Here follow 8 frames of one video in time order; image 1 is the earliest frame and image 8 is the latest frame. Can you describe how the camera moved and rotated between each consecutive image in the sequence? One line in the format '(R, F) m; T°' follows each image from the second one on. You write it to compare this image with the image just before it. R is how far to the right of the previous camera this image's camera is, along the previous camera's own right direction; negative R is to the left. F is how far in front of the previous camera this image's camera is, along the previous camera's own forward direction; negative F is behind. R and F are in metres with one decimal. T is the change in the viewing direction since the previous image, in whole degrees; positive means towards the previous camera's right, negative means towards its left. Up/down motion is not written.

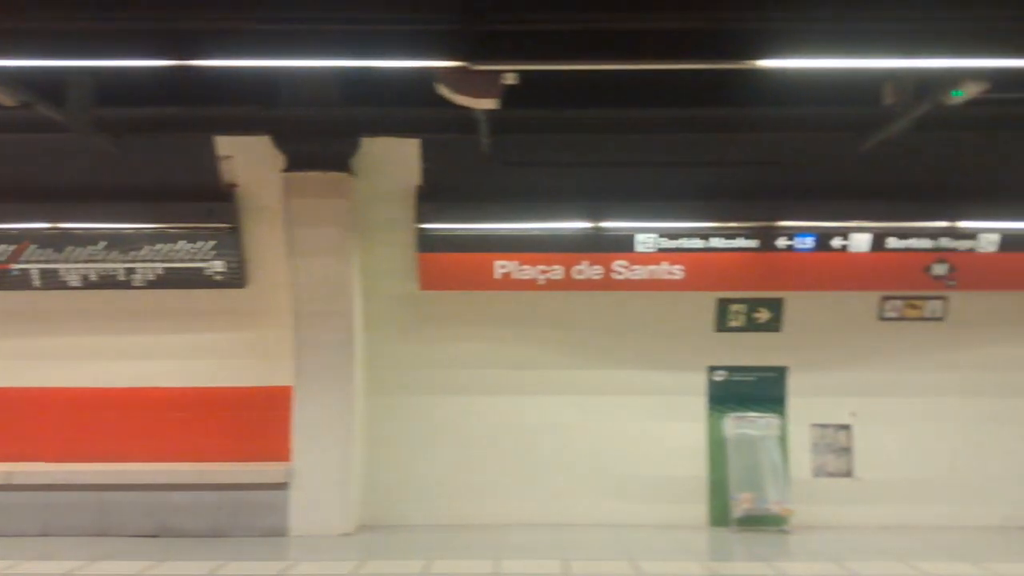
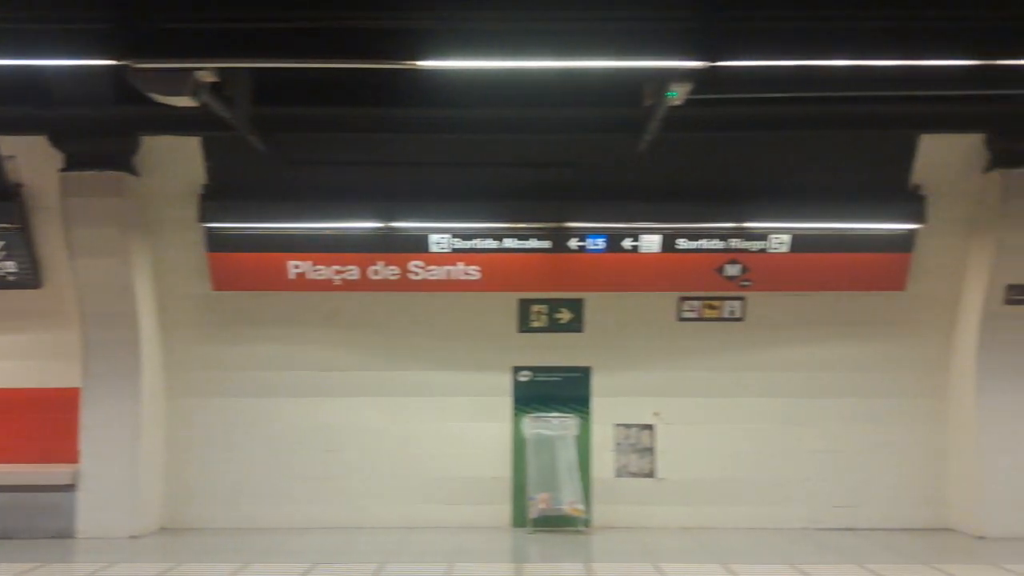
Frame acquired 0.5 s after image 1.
(+1.5, 0.0) m; 0°
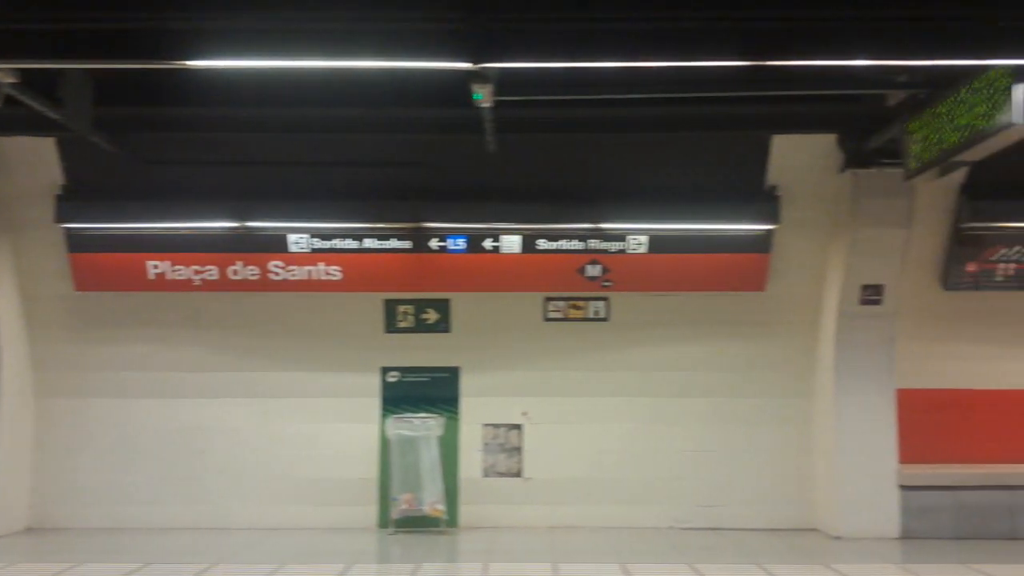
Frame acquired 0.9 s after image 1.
(+1.0, 0.0) m; 0°
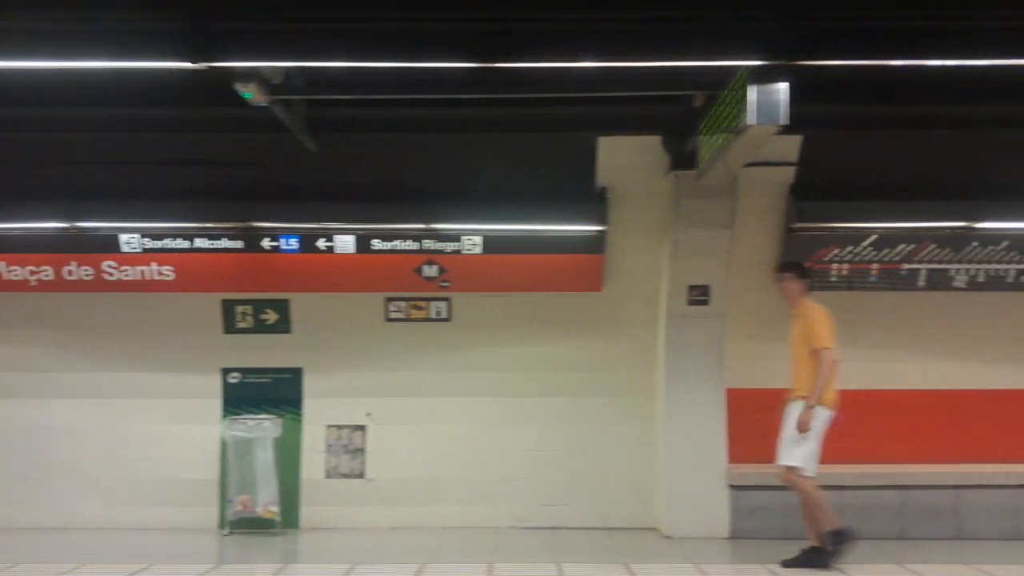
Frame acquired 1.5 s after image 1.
(+1.2, 0.0) m; 0°
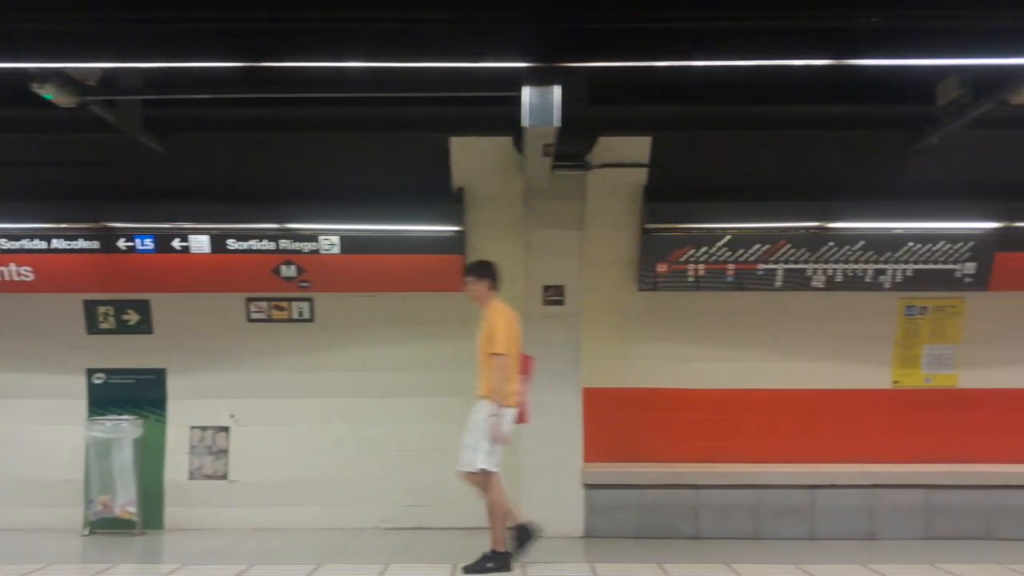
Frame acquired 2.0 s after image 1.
(+1.0, 0.0) m; 0°
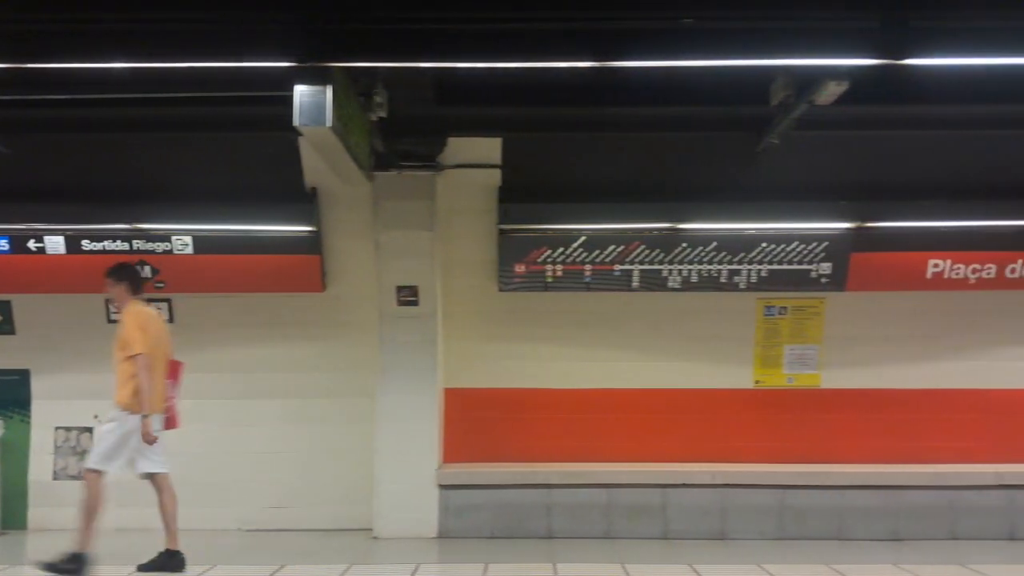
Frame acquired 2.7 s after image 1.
(+1.1, 0.0) m; 0°
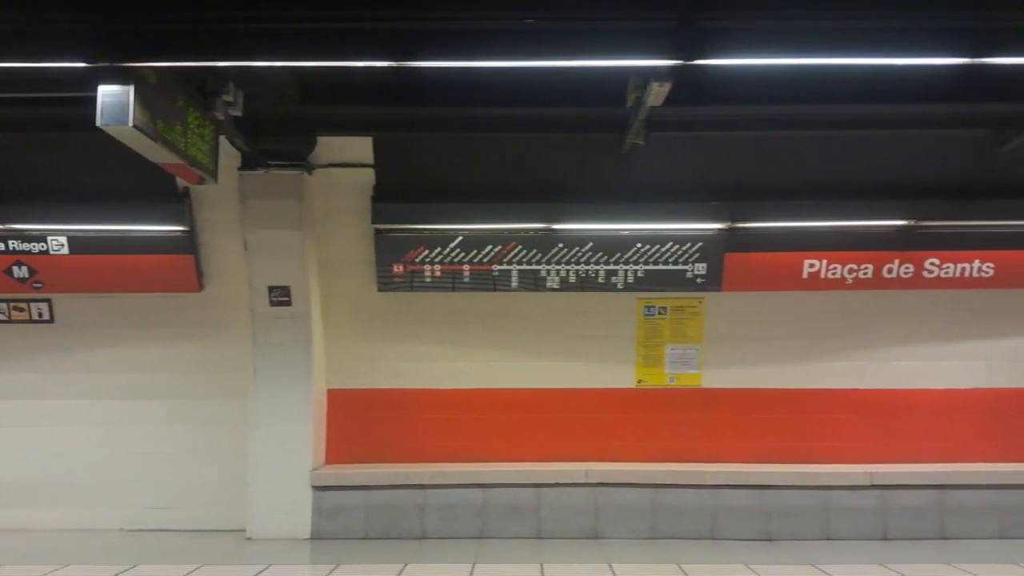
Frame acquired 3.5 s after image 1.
(+0.9, 0.0) m; 0°
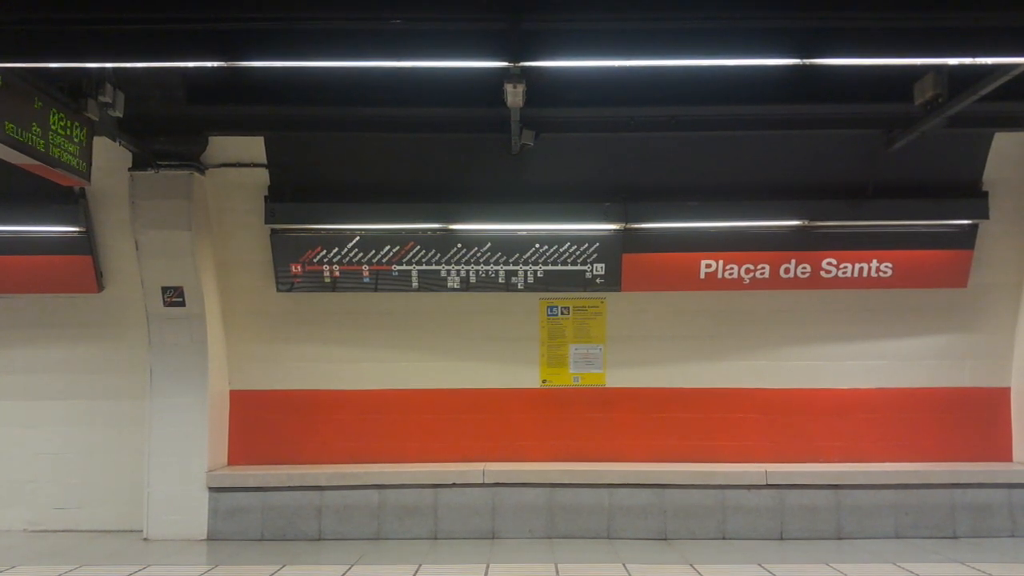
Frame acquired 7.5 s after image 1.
(+0.7, 0.0) m; 0°
